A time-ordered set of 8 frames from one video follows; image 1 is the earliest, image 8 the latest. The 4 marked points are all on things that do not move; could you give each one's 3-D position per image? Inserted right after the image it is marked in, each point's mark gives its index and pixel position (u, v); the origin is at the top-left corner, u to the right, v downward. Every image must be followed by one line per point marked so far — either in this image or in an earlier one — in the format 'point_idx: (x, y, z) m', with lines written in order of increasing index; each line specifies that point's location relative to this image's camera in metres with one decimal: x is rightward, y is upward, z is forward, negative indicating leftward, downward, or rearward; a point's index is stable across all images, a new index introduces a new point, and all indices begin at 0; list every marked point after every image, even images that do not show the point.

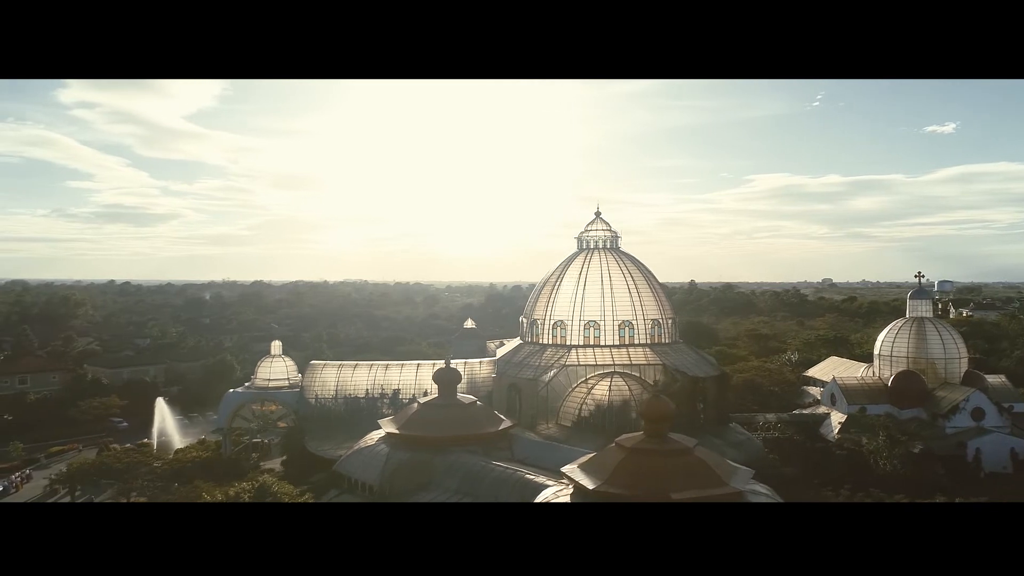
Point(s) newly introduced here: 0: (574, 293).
0: (+0.9, -0.1, +9.5) m
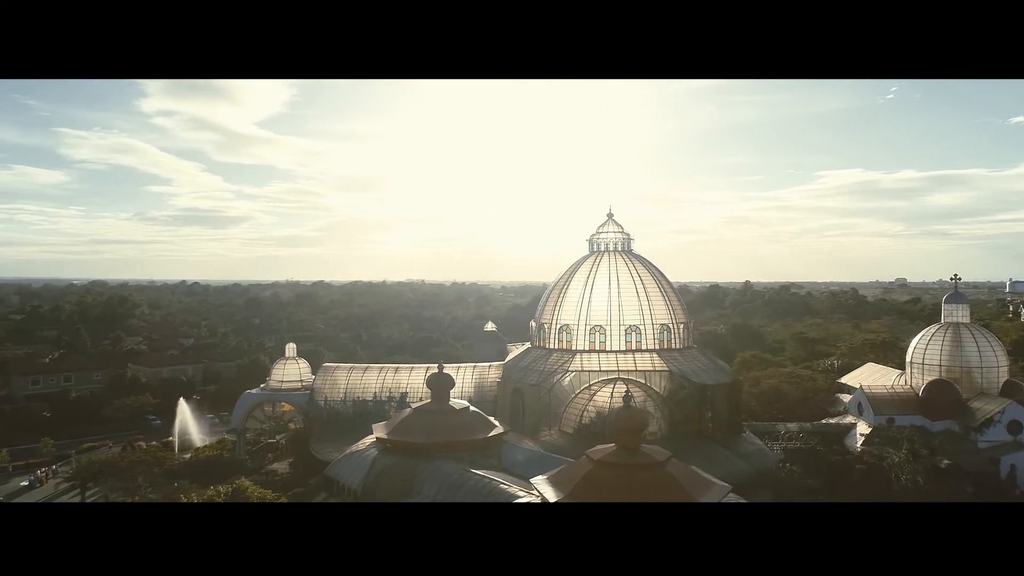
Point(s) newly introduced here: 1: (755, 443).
0: (+1.0, -0.1, +9.3) m
1: (+3.2, -2.0, +8.7) m
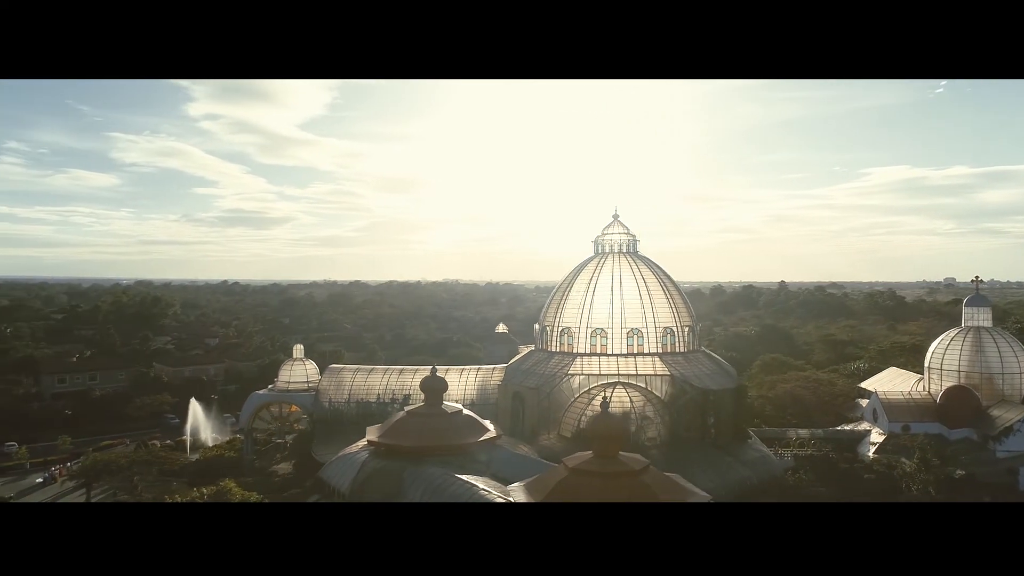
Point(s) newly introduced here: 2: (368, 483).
0: (+1.0, -0.2, +9.2) m
1: (+3.2, -2.1, +8.4) m
2: (-1.5, -2.0, +6.7) m
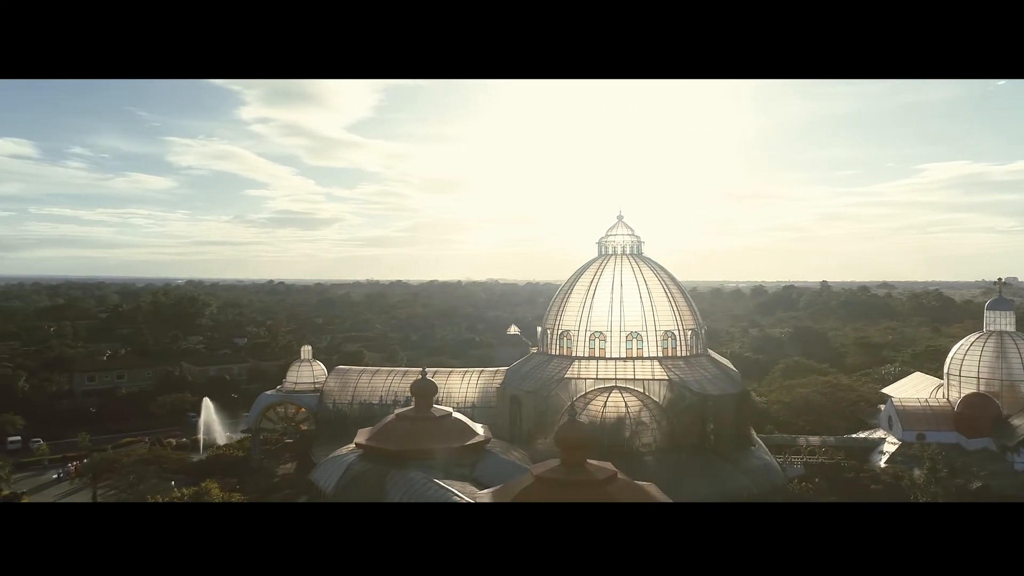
0: (+1.0, -0.2, +9.0) m
1: (+3.1, -2.1, +8.2) m
2: (-1.7, -2.0, +6.7) m
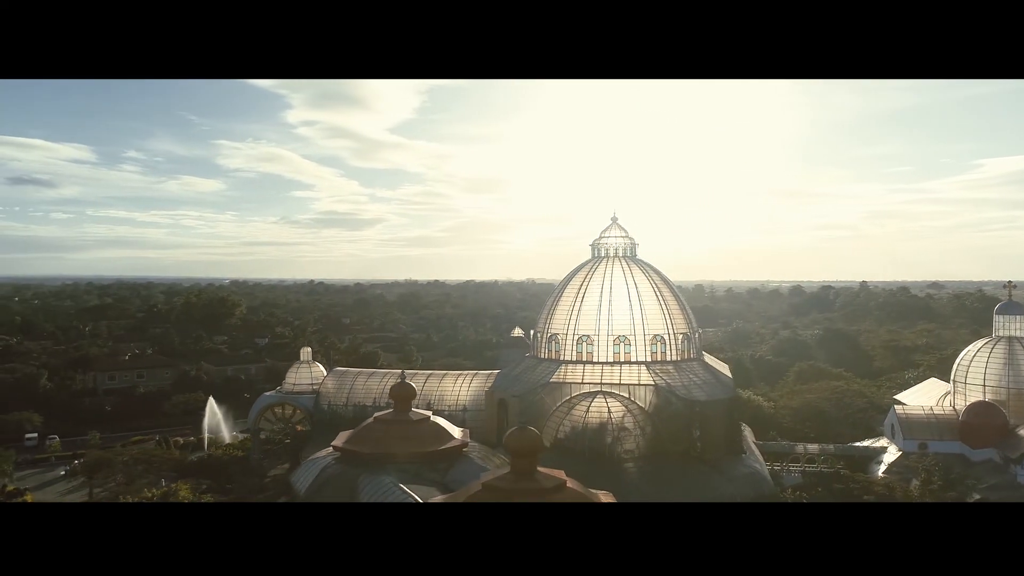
0: (+0.8, -0.2, +8.9) m
1: (+2.9, -2.1, +7.9) m
2: (-1.9, -2.0, +6.8) m
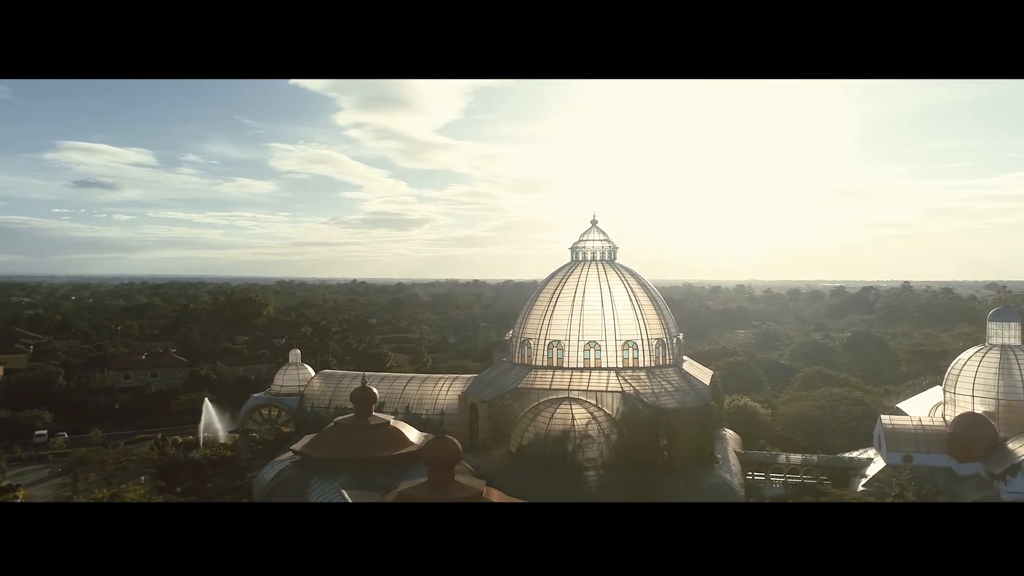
0: (+0.5, -0.3, +8.8) m
1: (+2.5, -2.2, +7.7) m
2: (-2.4, -2.1, +6.8) m
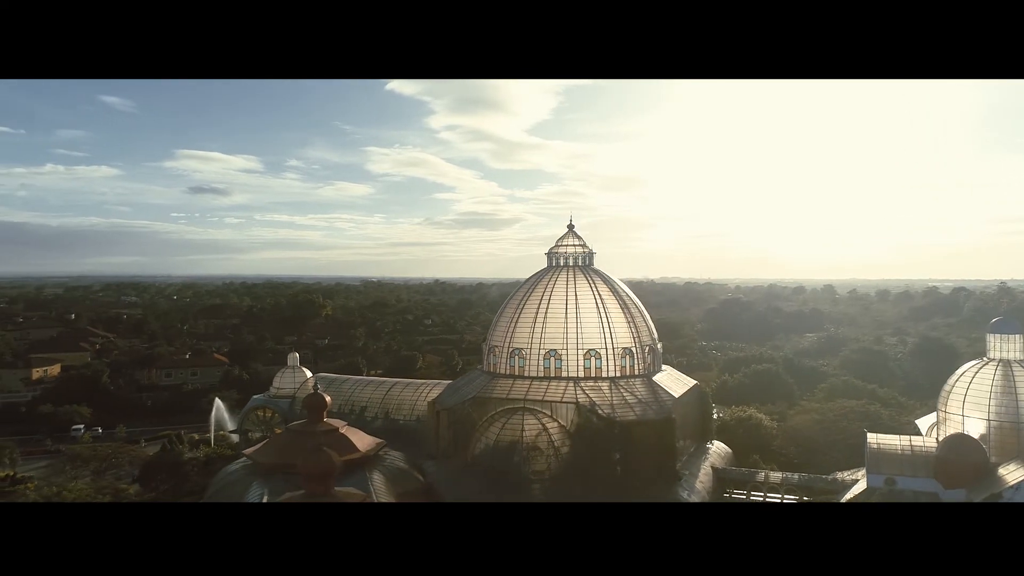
0: (0.0, -0.4, +8.7) m
1: (+1.9, -2.3, +7.4) m
2: (-3.0, -2.2, +7.0) m
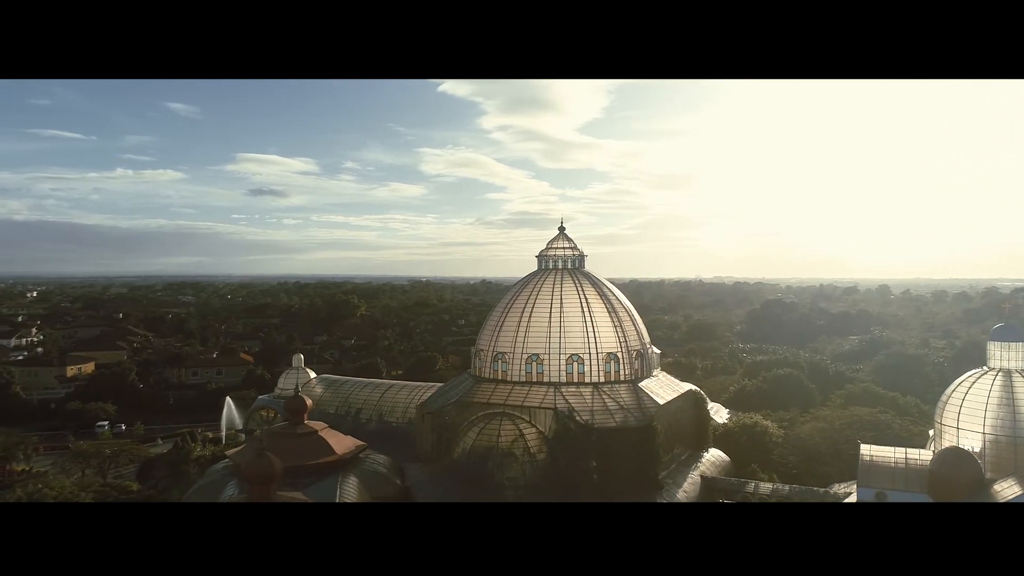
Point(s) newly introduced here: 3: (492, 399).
0: (-0.1, -0.4, +8.6) m
1: (+1.7, -2.3, +7.2) m
2: (-3.3, -2.2, +7.2) m
3: (-0.2, -1.4, +8.1) m
